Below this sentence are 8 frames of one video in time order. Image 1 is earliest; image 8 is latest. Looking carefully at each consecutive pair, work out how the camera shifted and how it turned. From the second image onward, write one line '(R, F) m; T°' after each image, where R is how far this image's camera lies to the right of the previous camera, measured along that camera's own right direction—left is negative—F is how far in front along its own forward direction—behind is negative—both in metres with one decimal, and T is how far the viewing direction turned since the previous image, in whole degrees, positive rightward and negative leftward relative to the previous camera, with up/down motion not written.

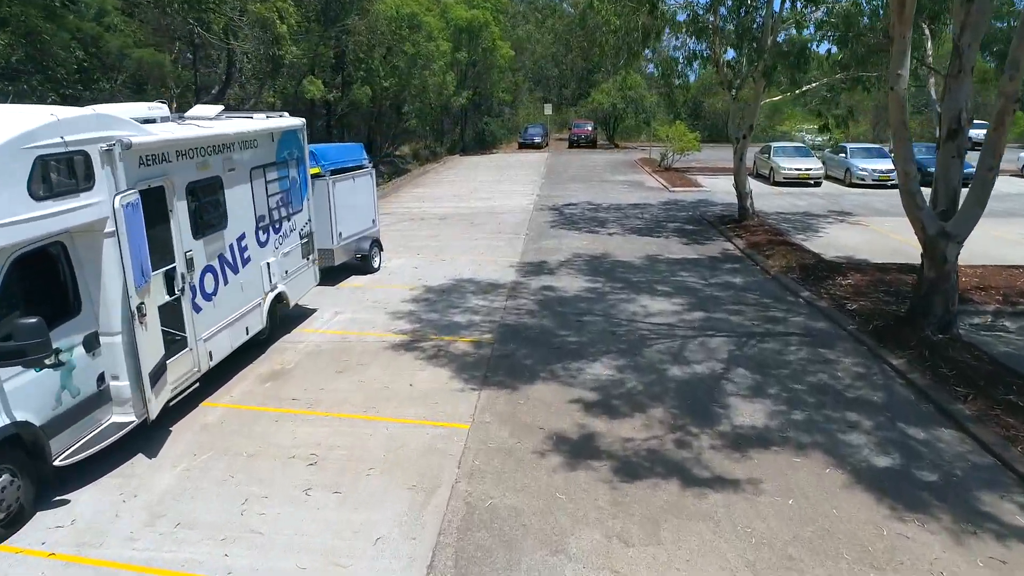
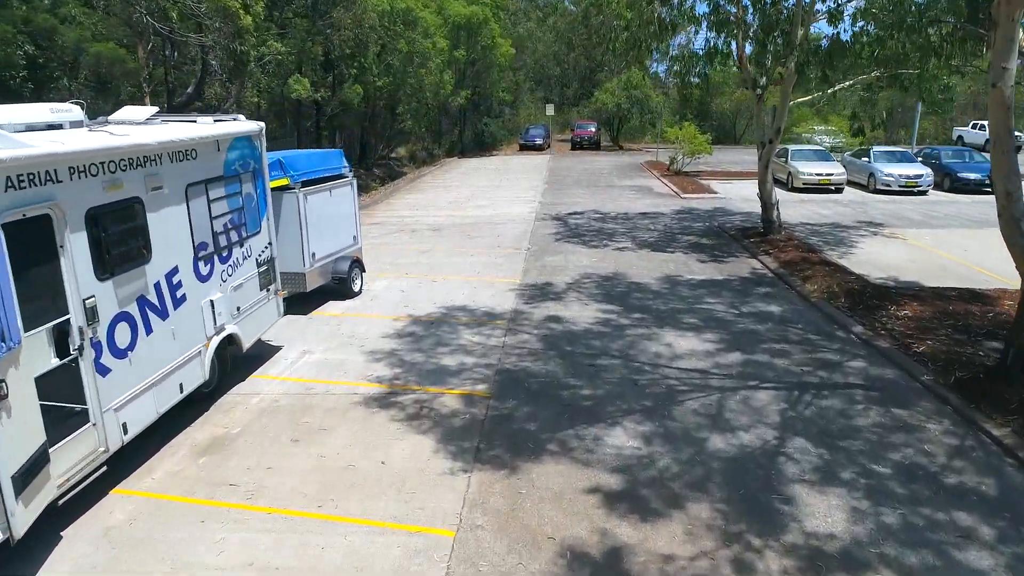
(0.0, +1.4) m; 0°
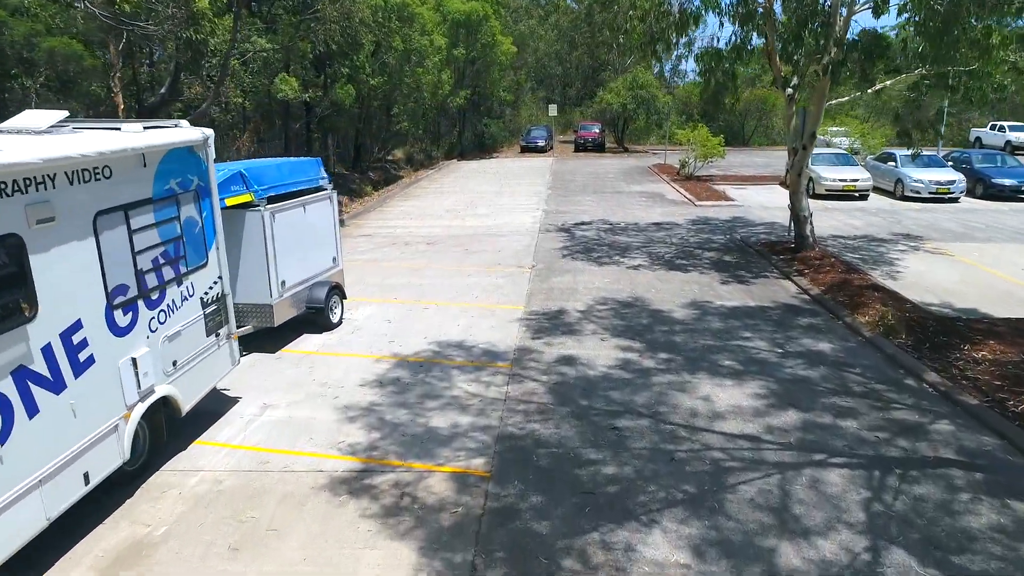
(0.0, +1.3) m; 0°
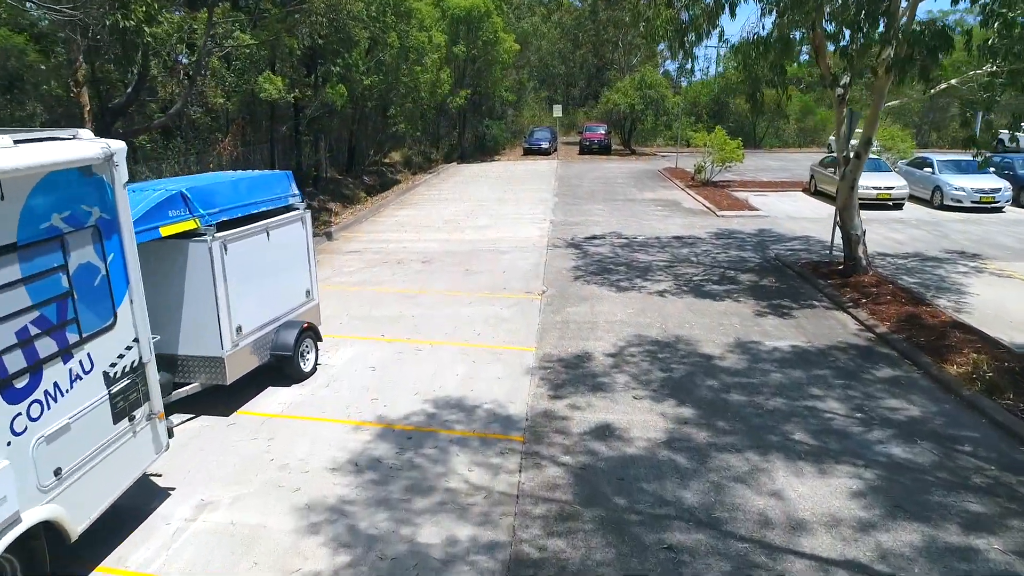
(-0.1, +1.5) m; 0°
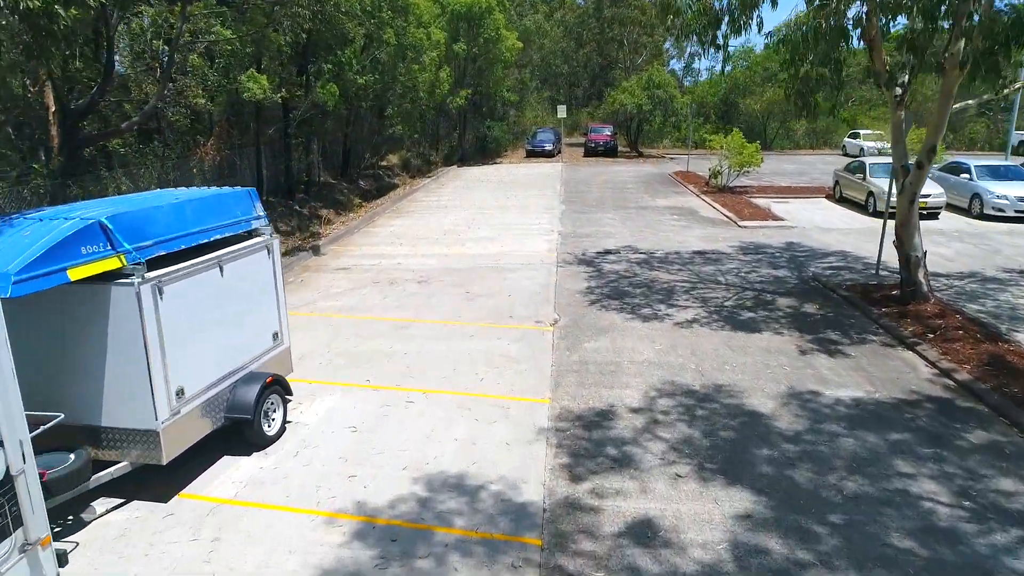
(-0.1, +1.2) m; 0°
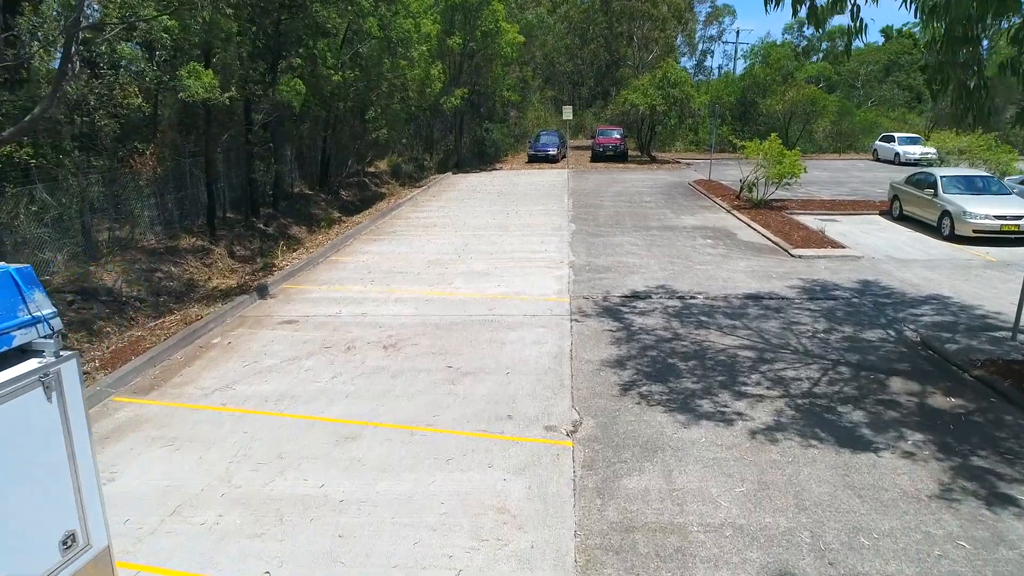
(0.0, +2.7) m; 0°
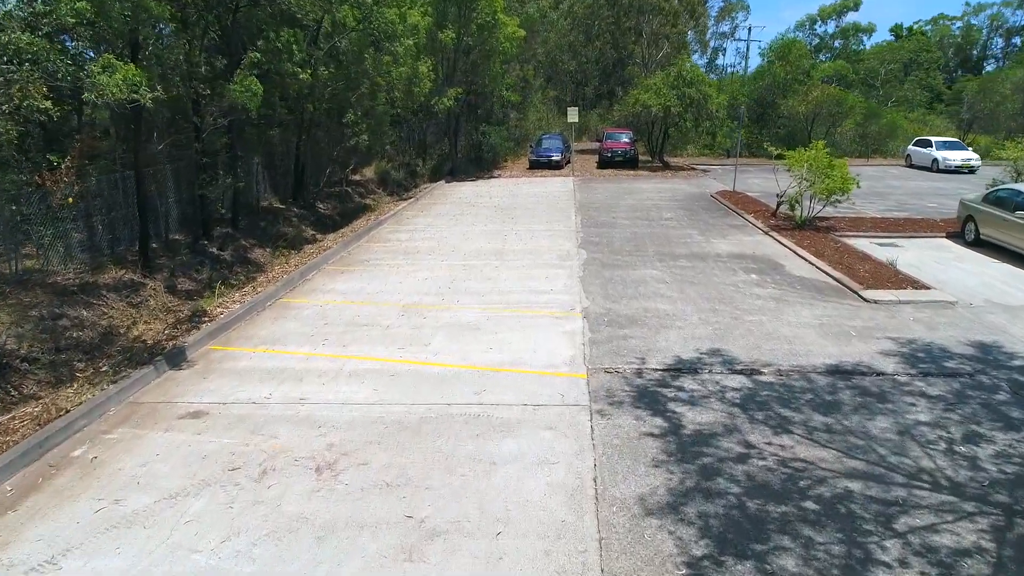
(0.0, +2.5) m; 0°
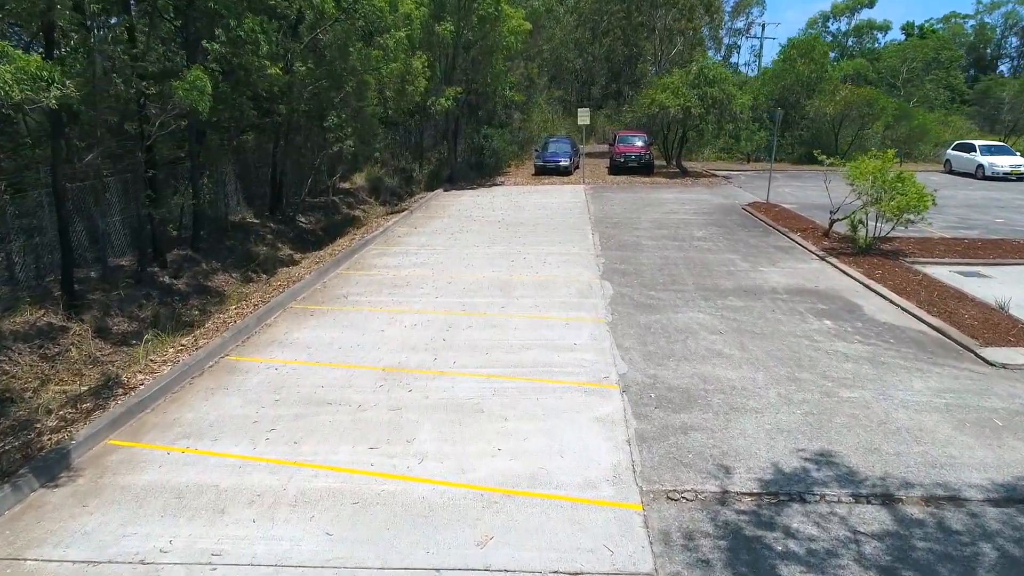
(-0.1, +2.2) m; 0°
